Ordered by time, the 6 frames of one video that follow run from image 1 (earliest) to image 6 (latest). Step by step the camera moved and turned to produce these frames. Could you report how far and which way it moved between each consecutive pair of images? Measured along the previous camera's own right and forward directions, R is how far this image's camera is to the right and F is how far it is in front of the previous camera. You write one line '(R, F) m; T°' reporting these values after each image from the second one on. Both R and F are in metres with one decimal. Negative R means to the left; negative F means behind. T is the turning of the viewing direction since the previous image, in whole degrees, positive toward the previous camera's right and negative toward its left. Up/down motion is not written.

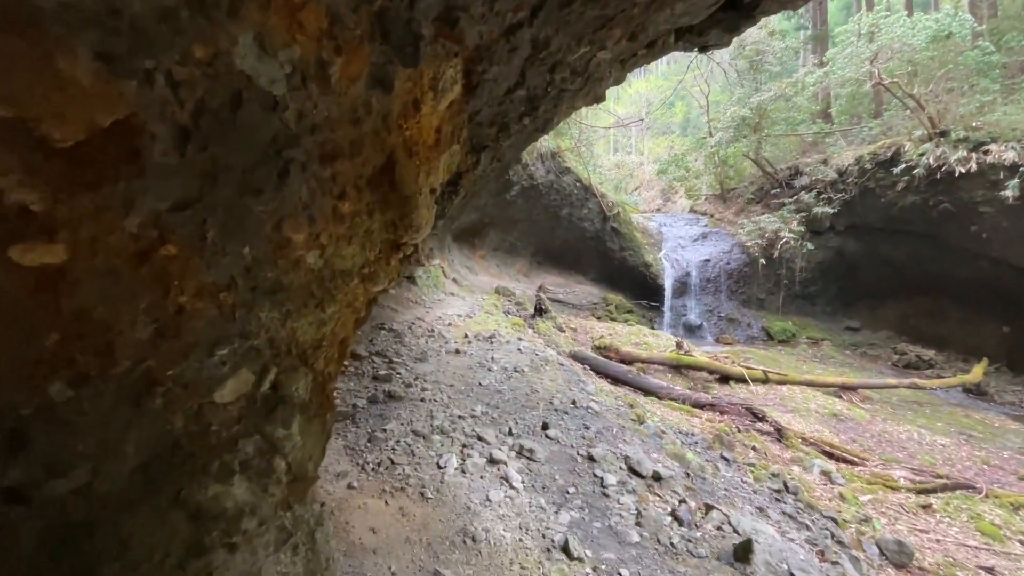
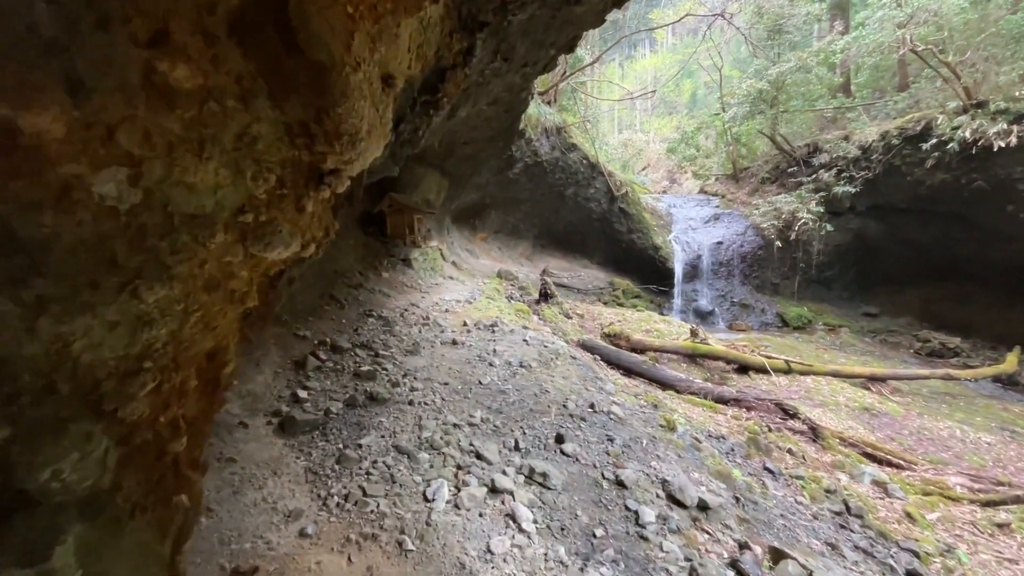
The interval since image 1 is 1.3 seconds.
(0.0, +0.7) m; 0°
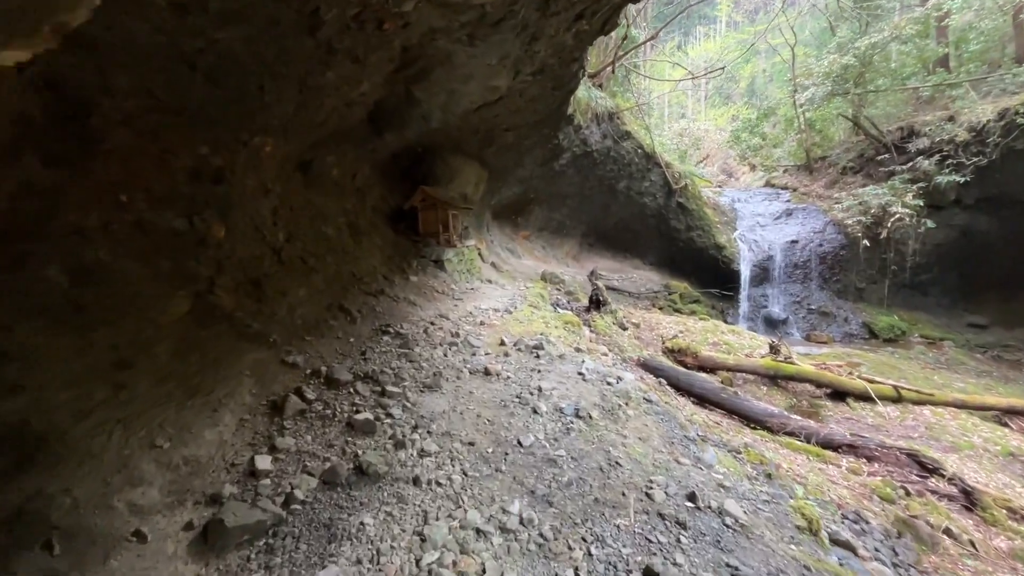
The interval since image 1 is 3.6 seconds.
(-0.1, +1.2) m; -5°
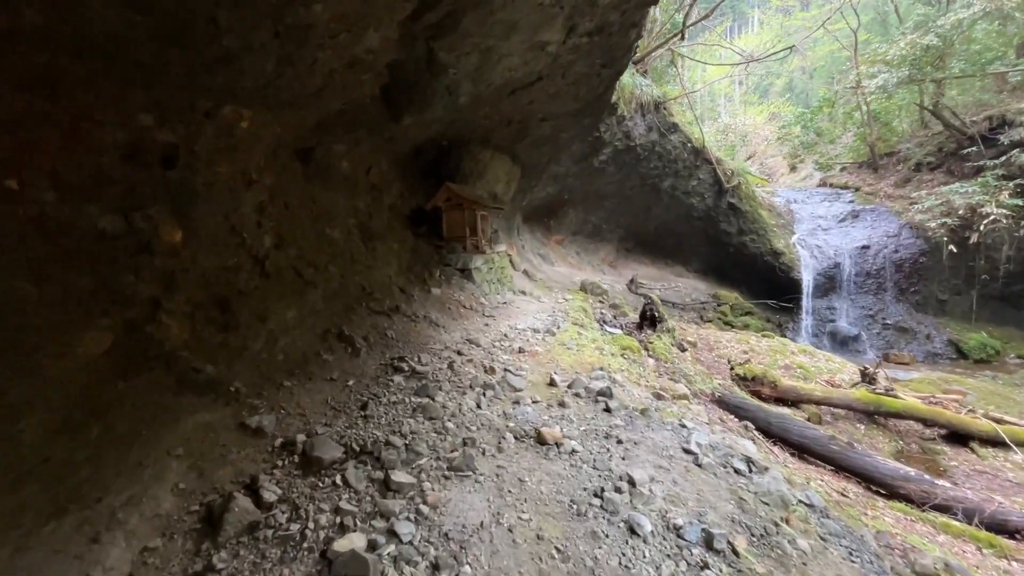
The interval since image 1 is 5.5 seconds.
(-0.2, +1.2) m; -3°
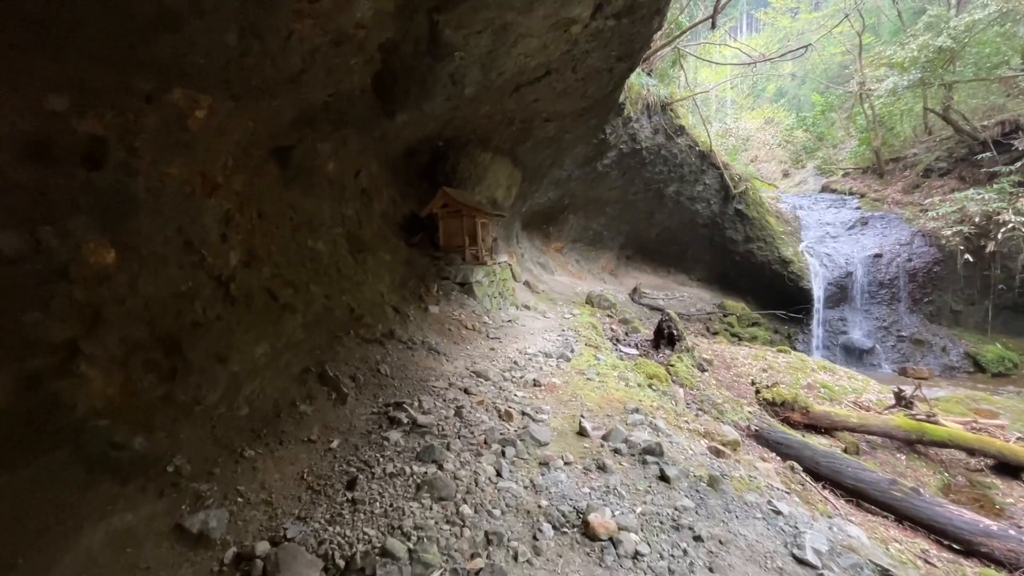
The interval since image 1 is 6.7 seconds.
(-0.2, +0.6) m; +1°
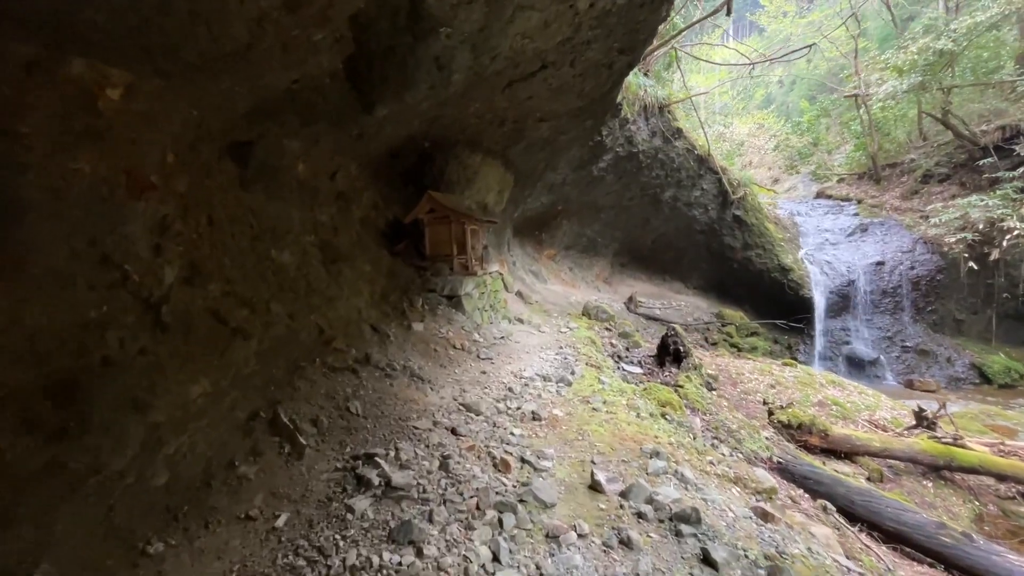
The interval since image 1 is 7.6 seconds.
(0.0, +0.5) m; +1°
